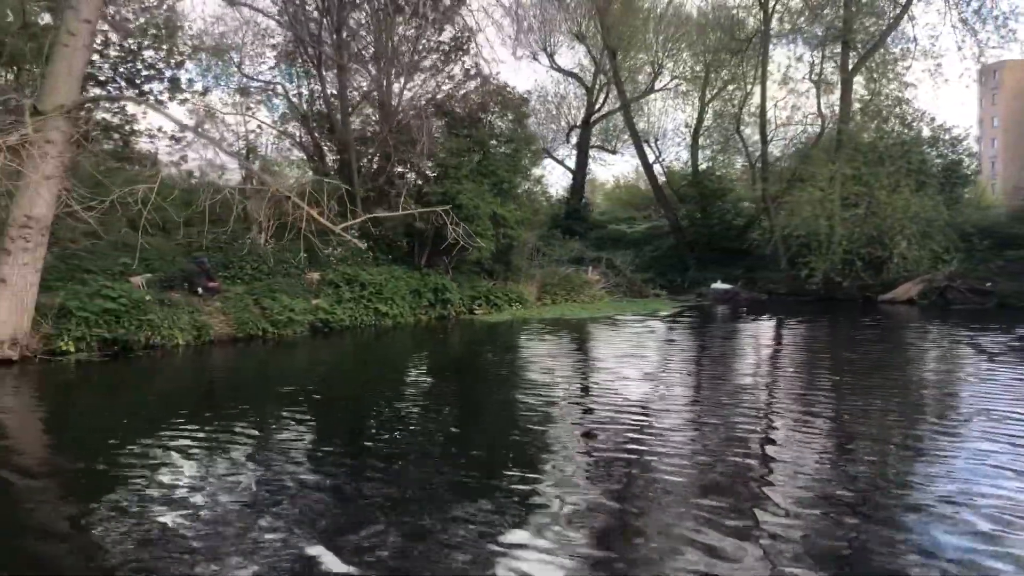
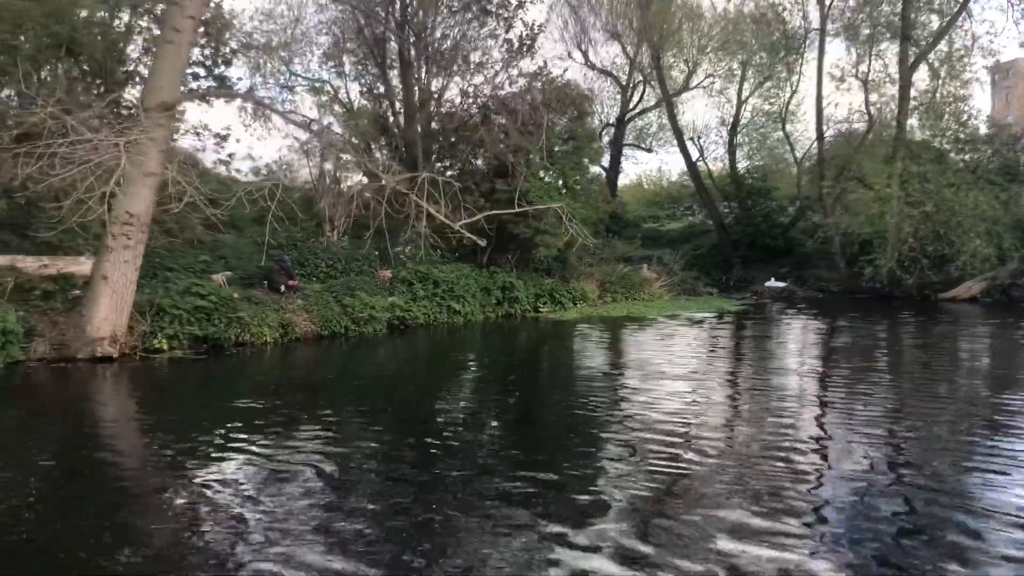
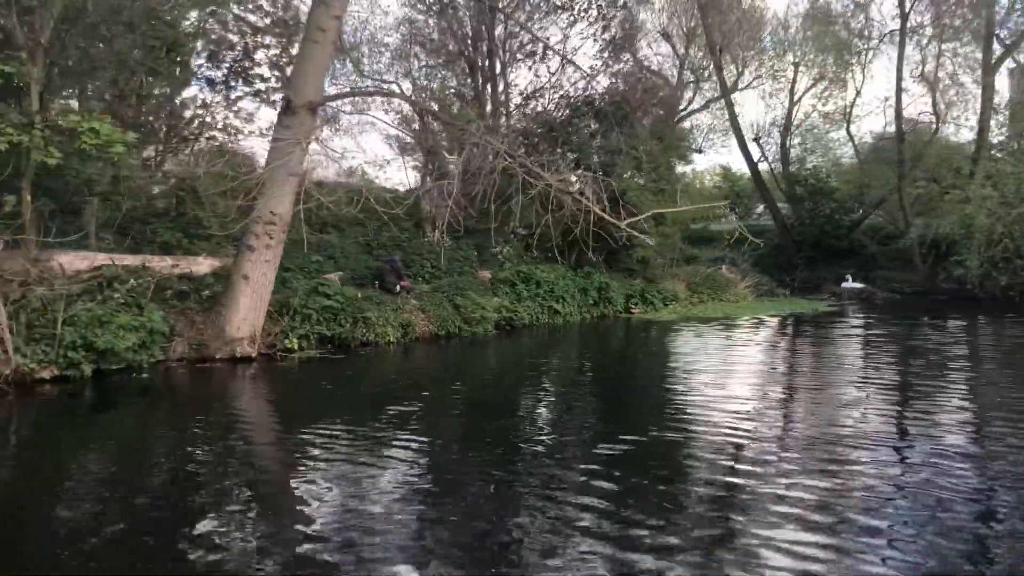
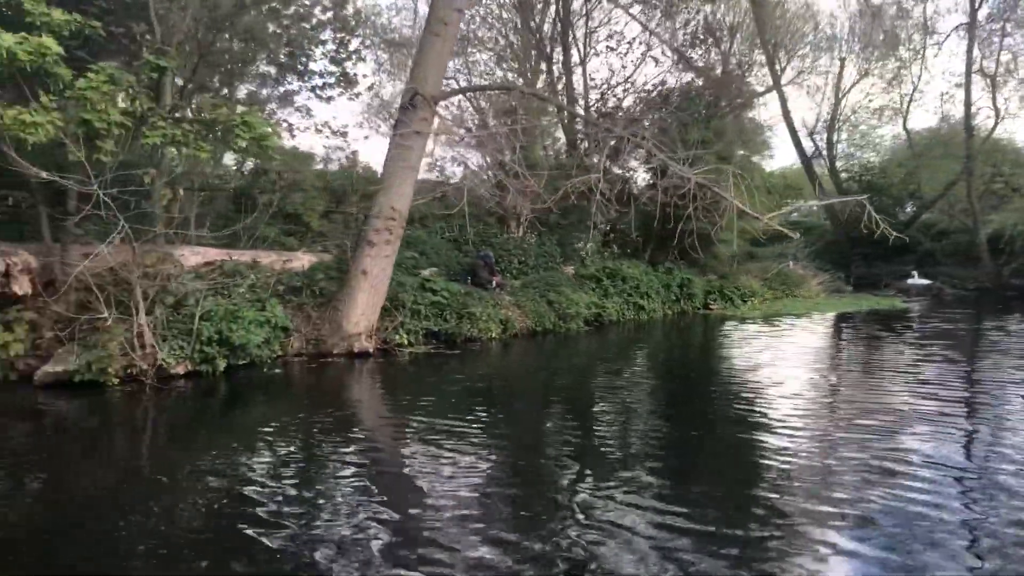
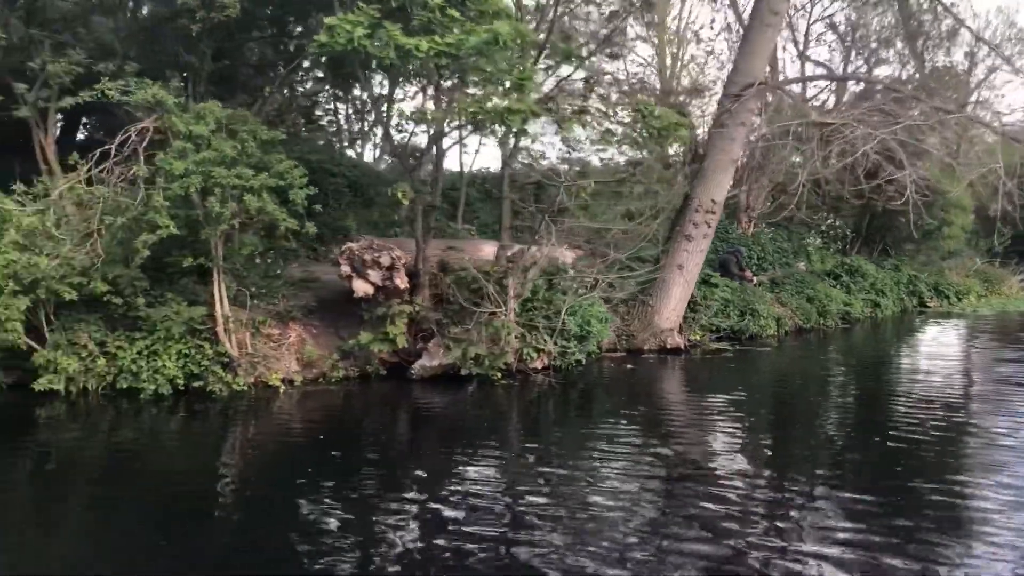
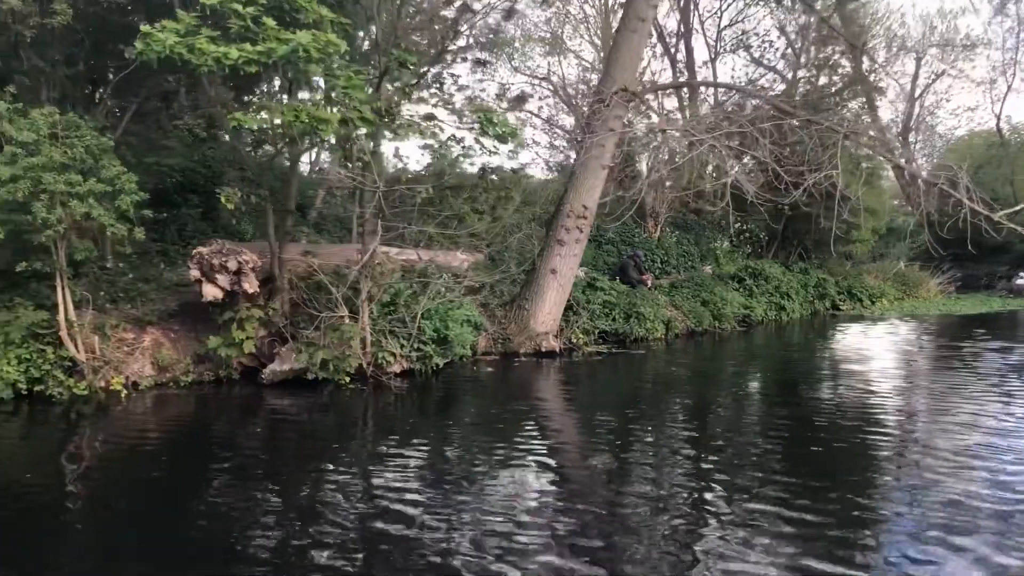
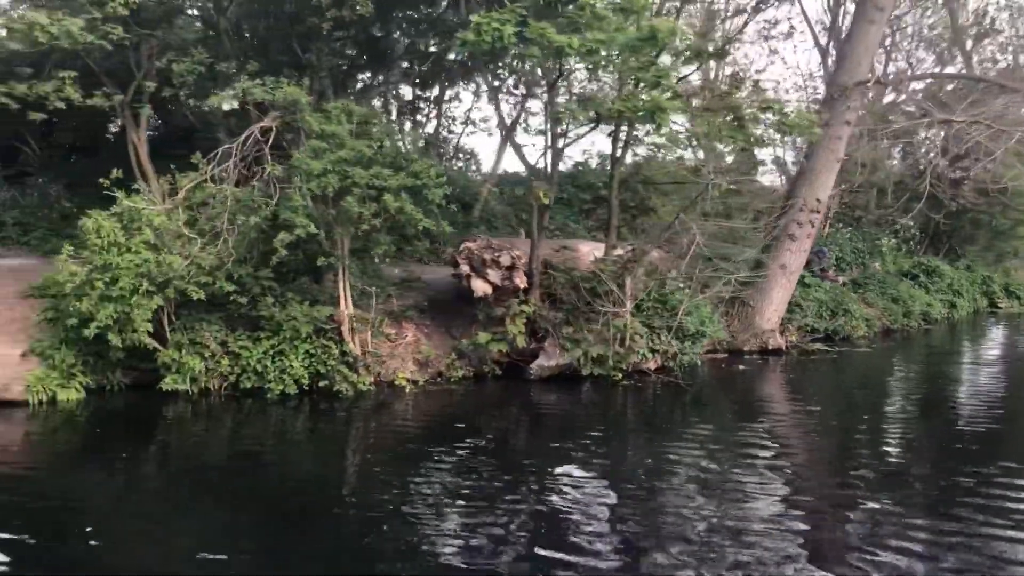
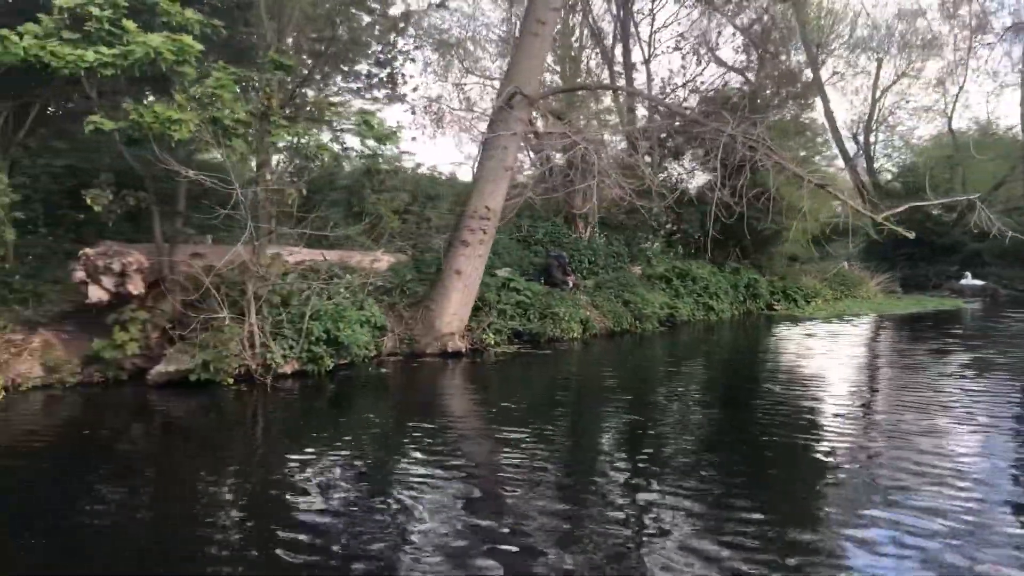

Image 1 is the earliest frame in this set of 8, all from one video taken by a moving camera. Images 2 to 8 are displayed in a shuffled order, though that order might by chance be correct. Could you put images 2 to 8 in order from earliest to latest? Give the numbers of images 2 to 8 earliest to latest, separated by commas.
2, 3, 4, 8, 6, 5, 7
